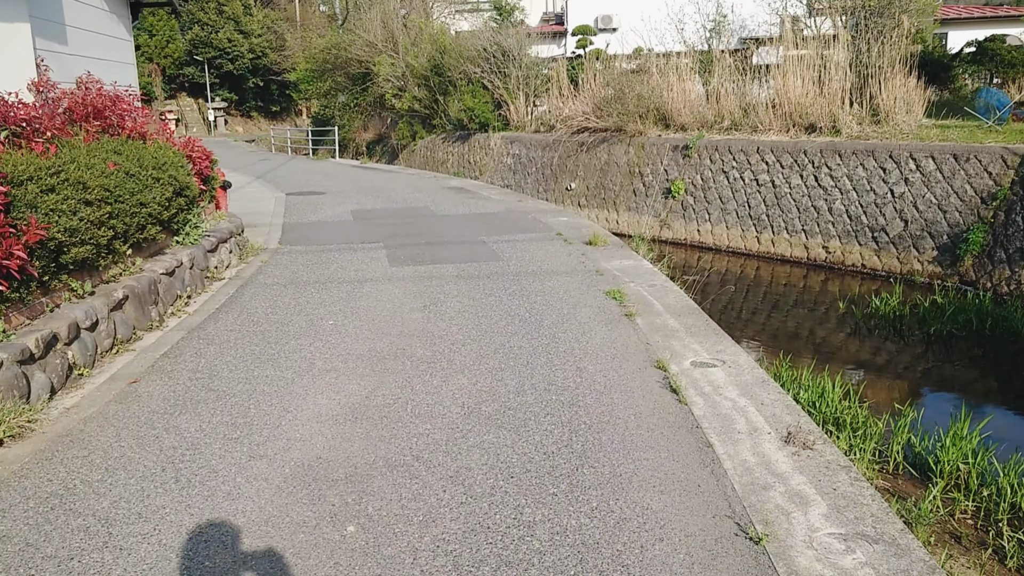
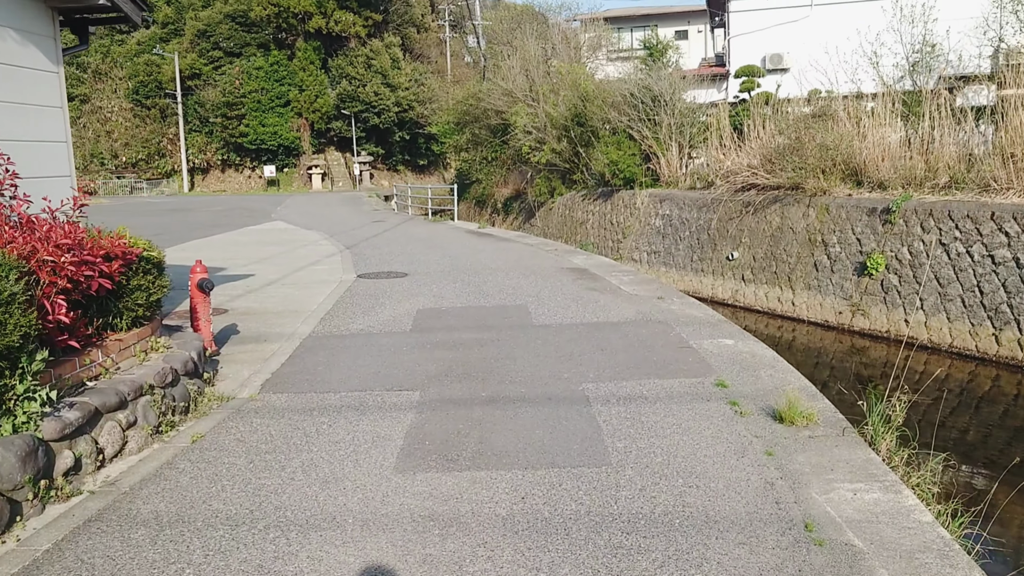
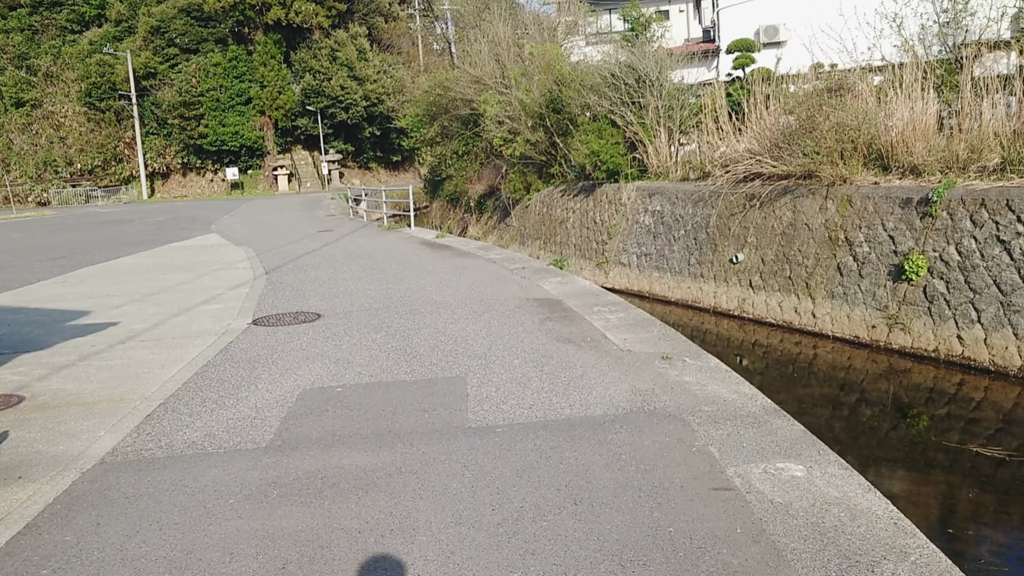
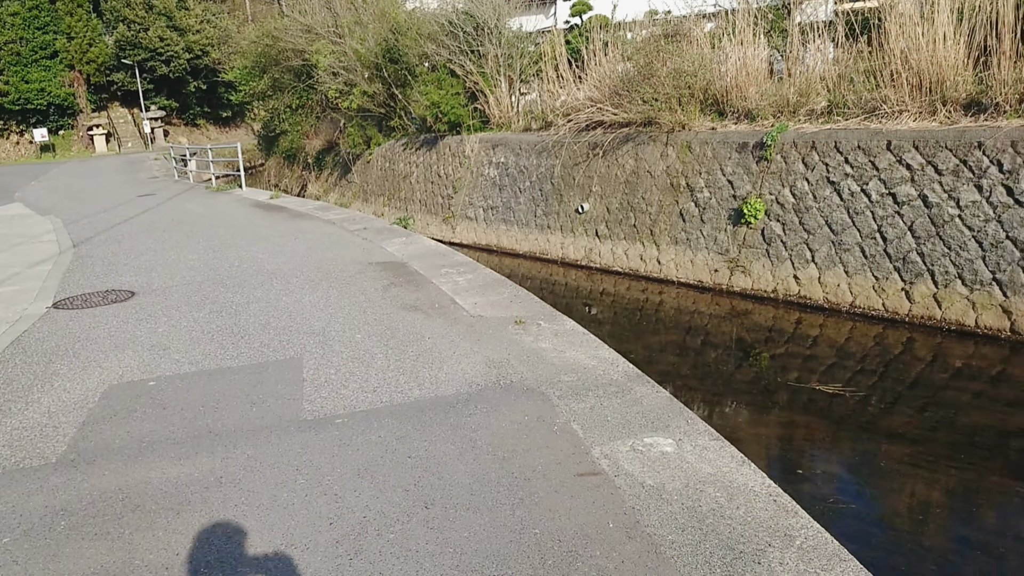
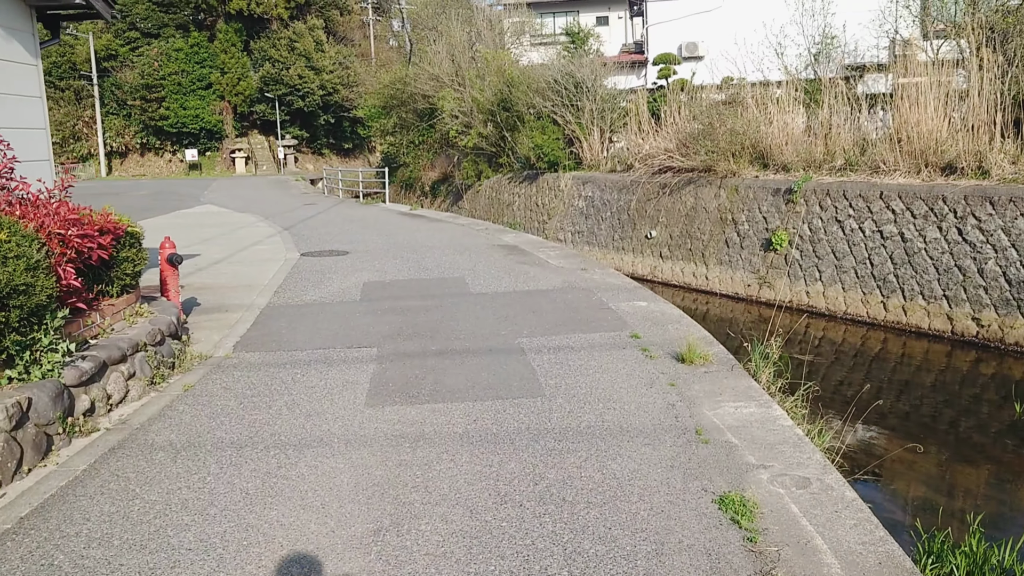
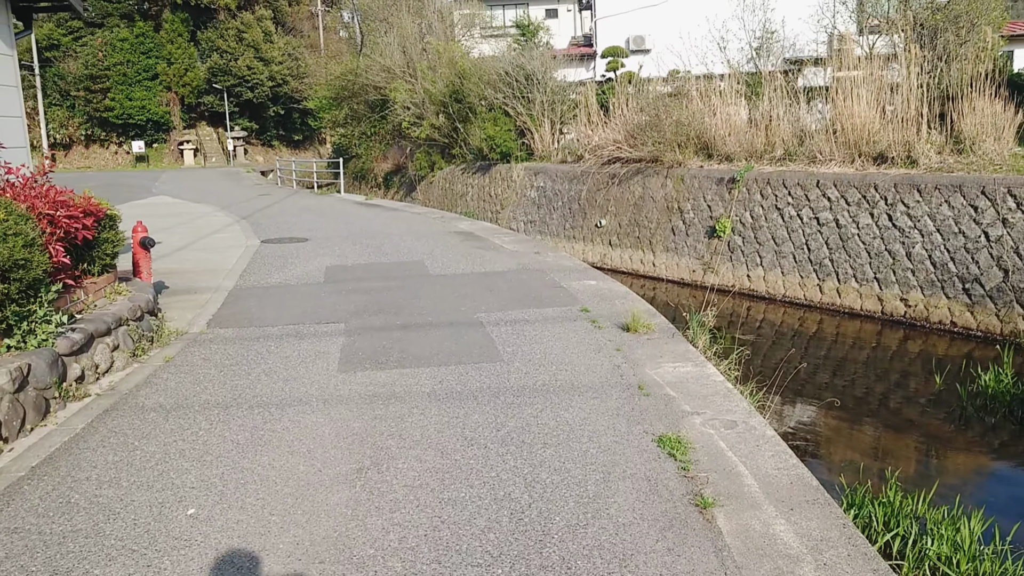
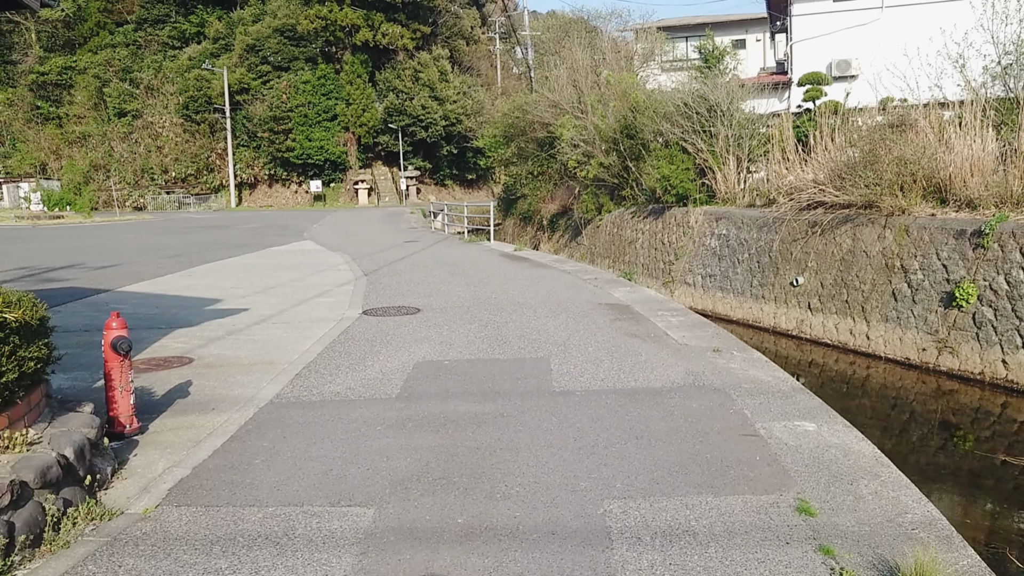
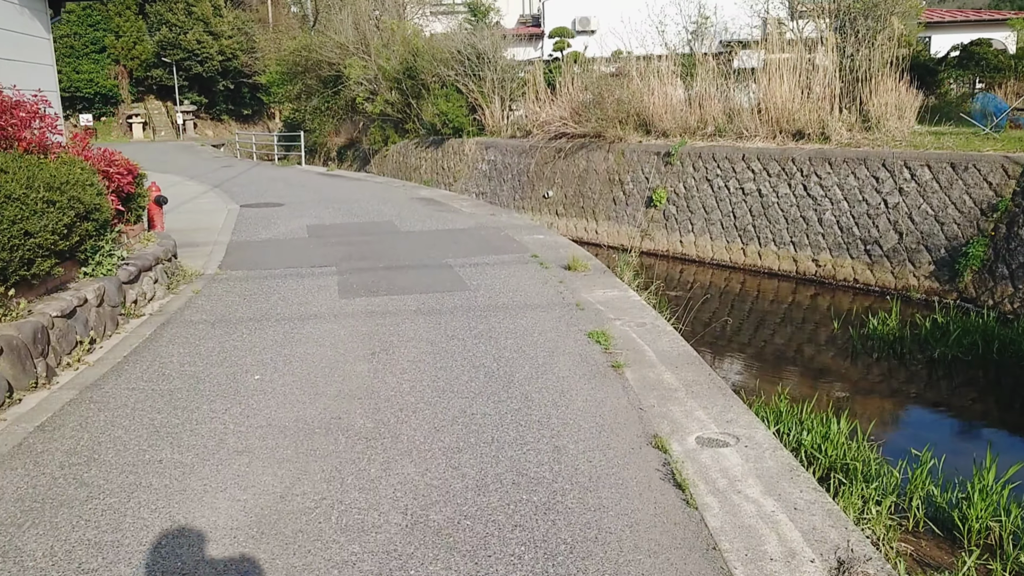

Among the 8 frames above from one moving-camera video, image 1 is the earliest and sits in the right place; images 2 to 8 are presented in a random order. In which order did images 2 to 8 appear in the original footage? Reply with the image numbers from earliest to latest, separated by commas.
8, 6, 5, 2, 7, 3, 4
